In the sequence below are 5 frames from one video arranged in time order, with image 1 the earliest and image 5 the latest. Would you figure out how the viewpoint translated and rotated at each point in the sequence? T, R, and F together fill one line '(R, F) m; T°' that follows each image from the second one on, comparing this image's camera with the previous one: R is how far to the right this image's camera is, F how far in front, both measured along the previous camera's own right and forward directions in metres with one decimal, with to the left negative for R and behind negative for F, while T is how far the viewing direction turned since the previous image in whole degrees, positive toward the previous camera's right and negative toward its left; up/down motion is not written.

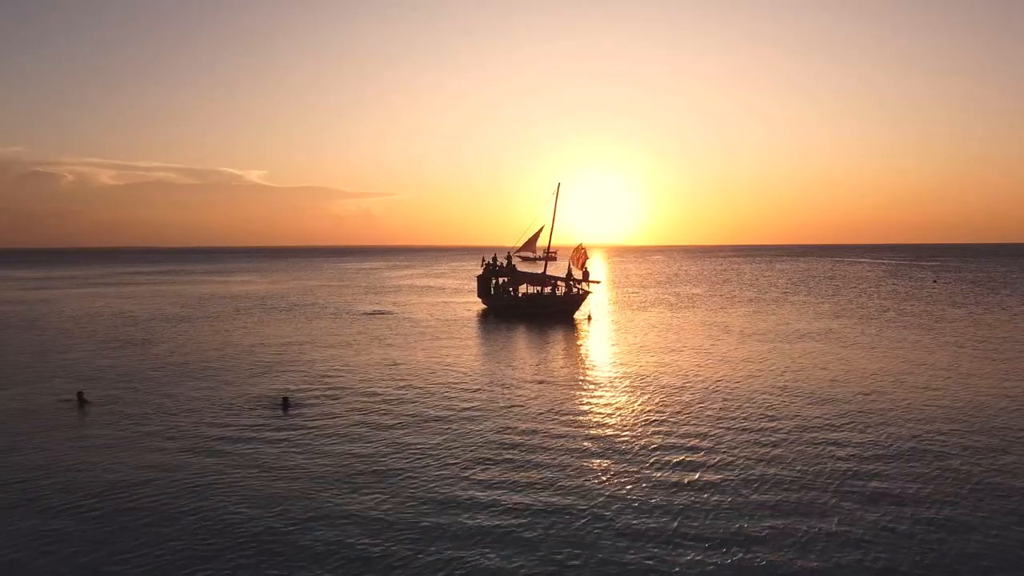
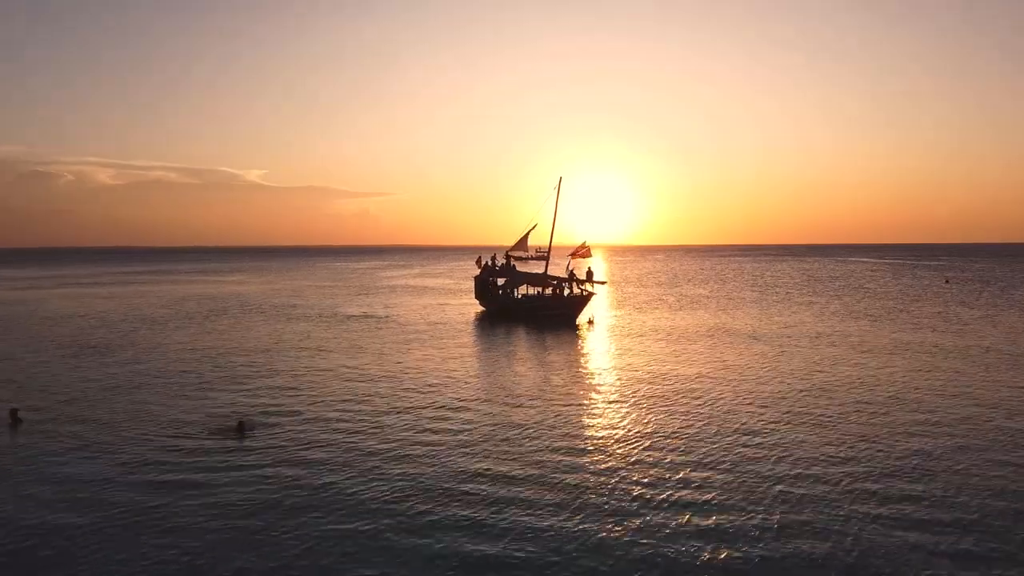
(+0.1, +2.0) m; 0°
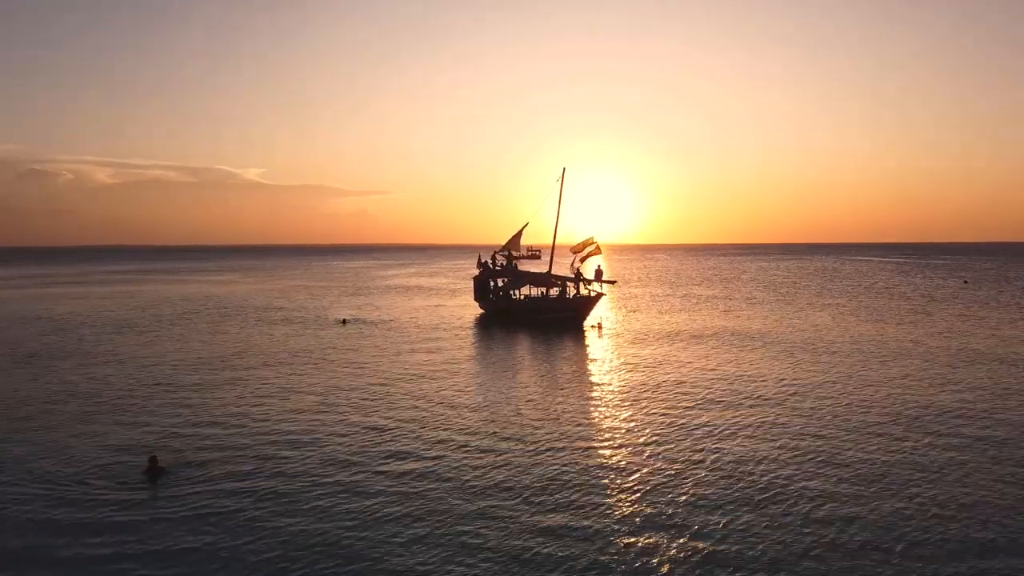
(-0.1, +2.6) m; 0°
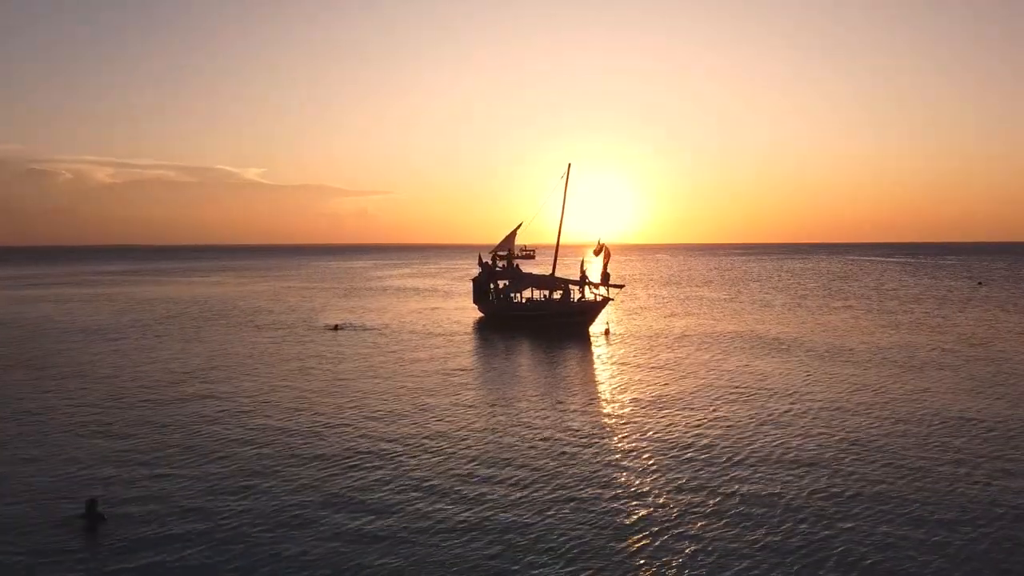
(-0.1, +1.8) m; 0°
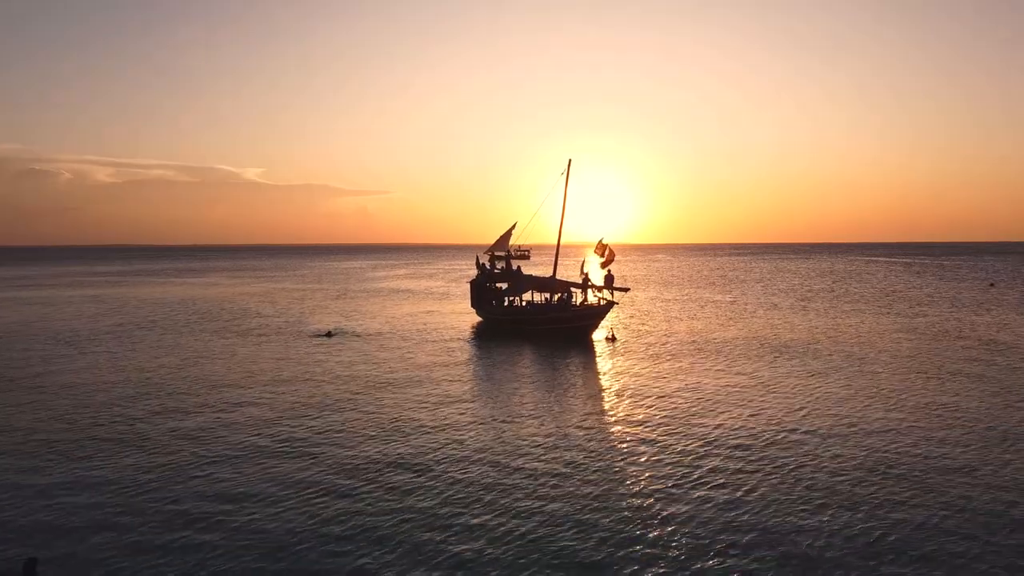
(0.0, +1.3) m; 0°
